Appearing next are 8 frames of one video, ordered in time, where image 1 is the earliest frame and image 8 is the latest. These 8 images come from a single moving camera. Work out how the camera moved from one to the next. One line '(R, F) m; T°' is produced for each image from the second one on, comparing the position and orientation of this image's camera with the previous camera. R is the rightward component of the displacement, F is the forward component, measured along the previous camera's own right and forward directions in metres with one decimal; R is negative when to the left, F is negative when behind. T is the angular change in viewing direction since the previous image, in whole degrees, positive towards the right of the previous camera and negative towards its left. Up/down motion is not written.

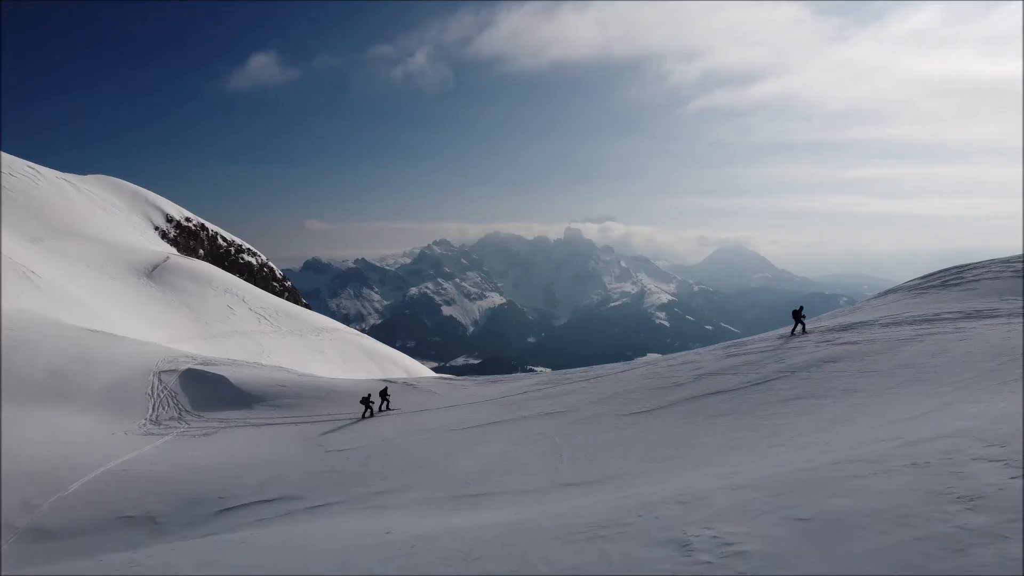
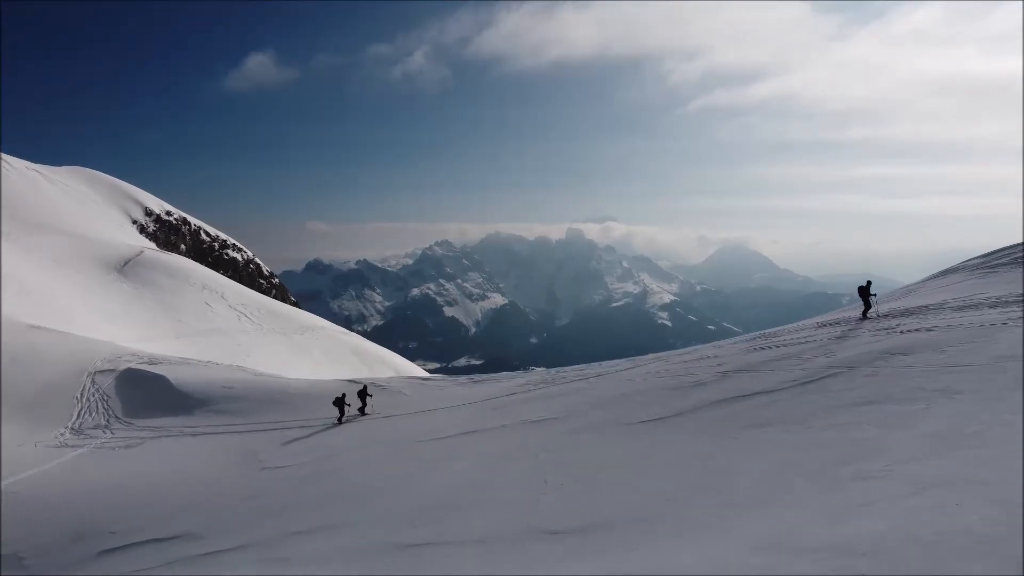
(+0.7, +4.1) m; 0°
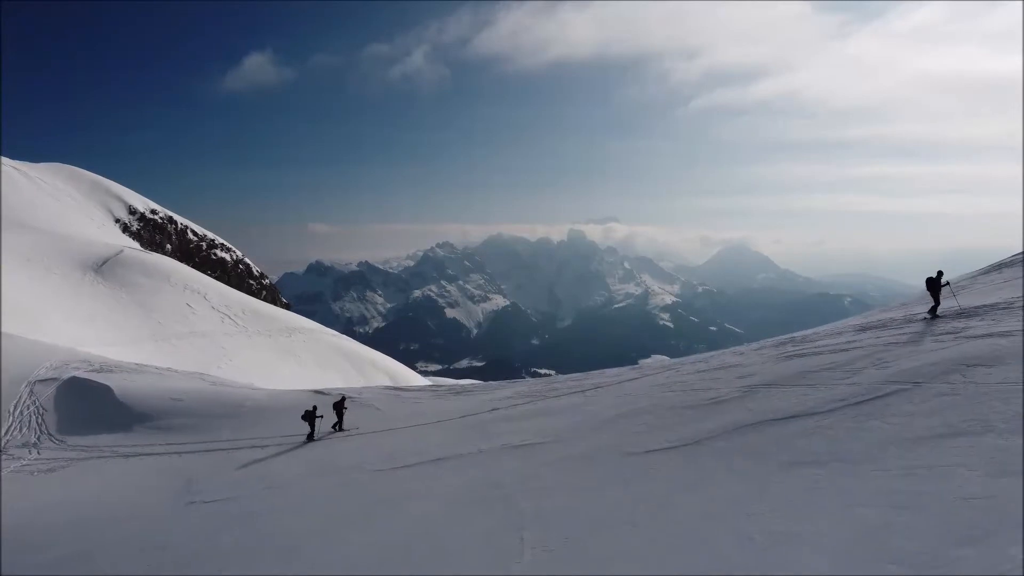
(+0.6, +2.9) m; 0°
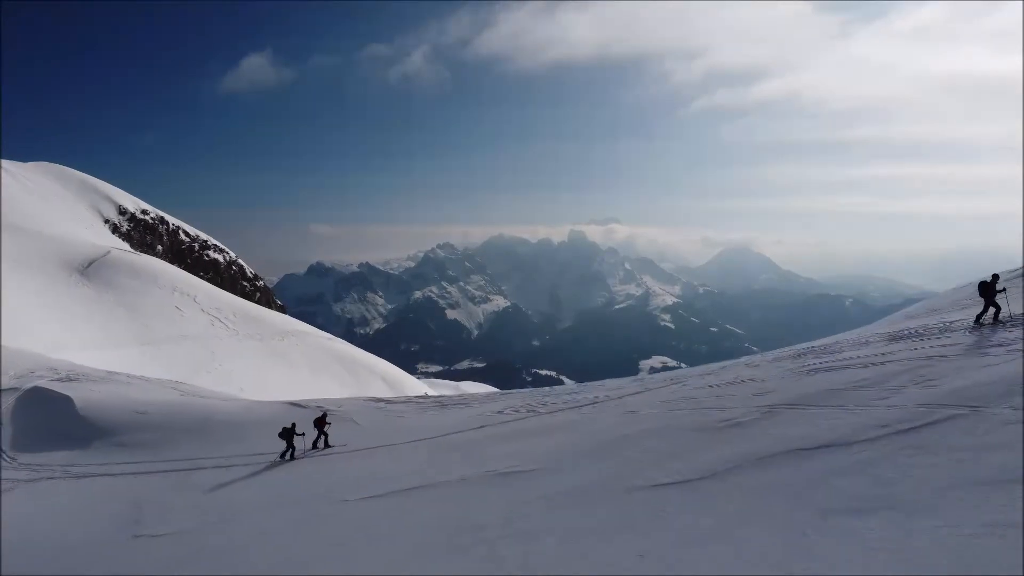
(+0.3, +1.6) m; 0°
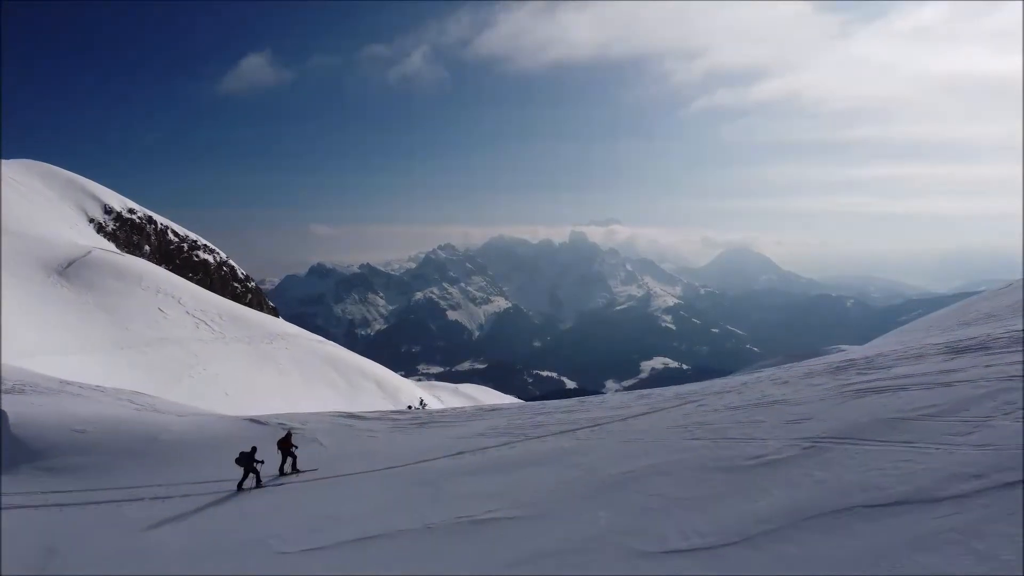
(+0.4, +2.3) m; 0°
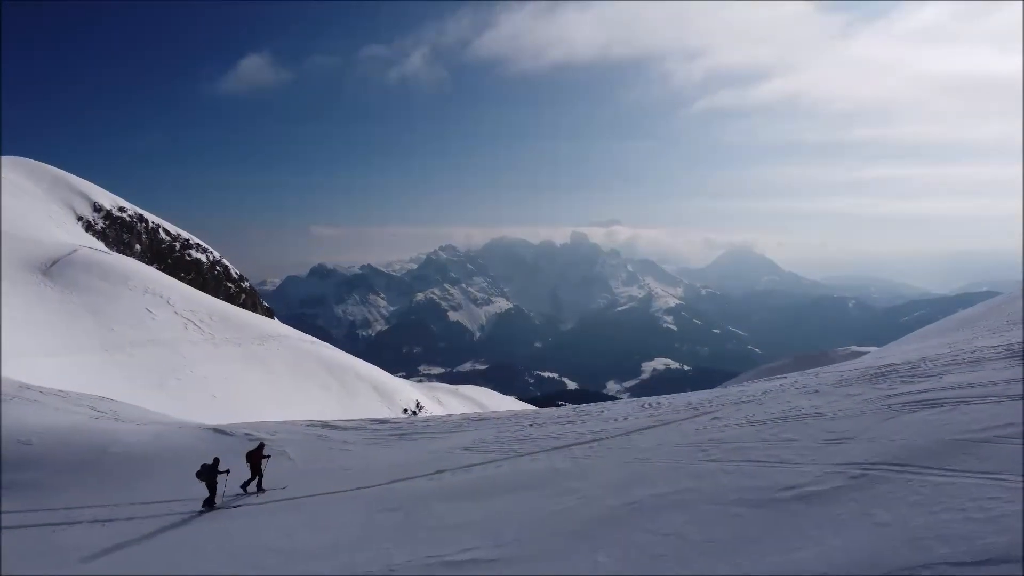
(+0.3, +1.7) m; 0°
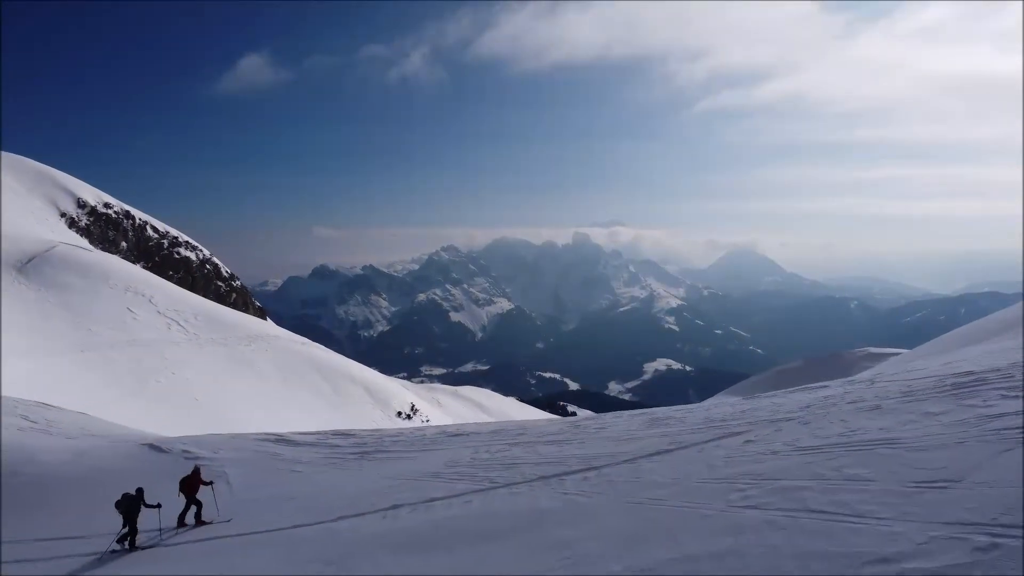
(+0.4, +2.4) m; 0°
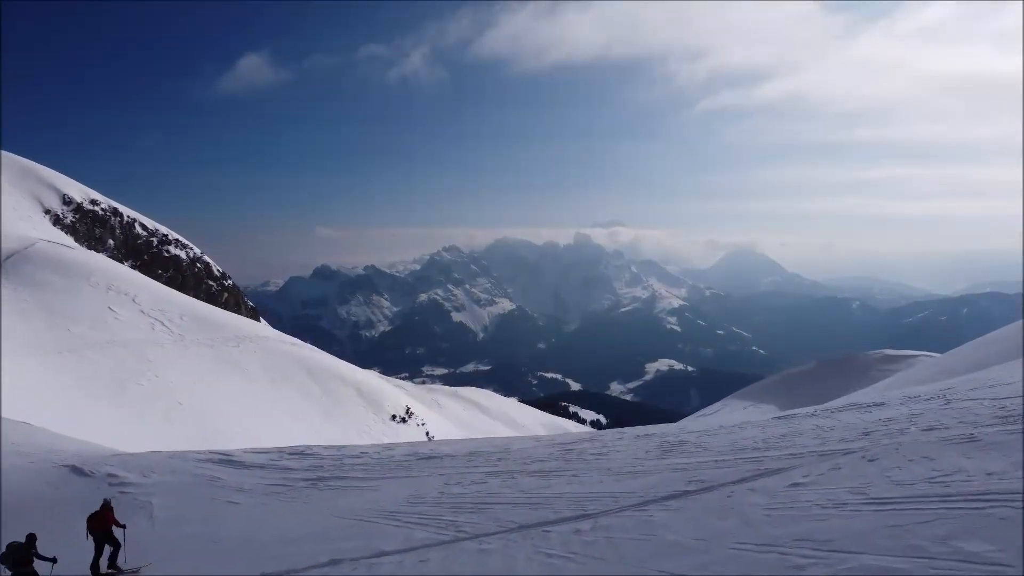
(+0.4, +2.1) m; 0°
